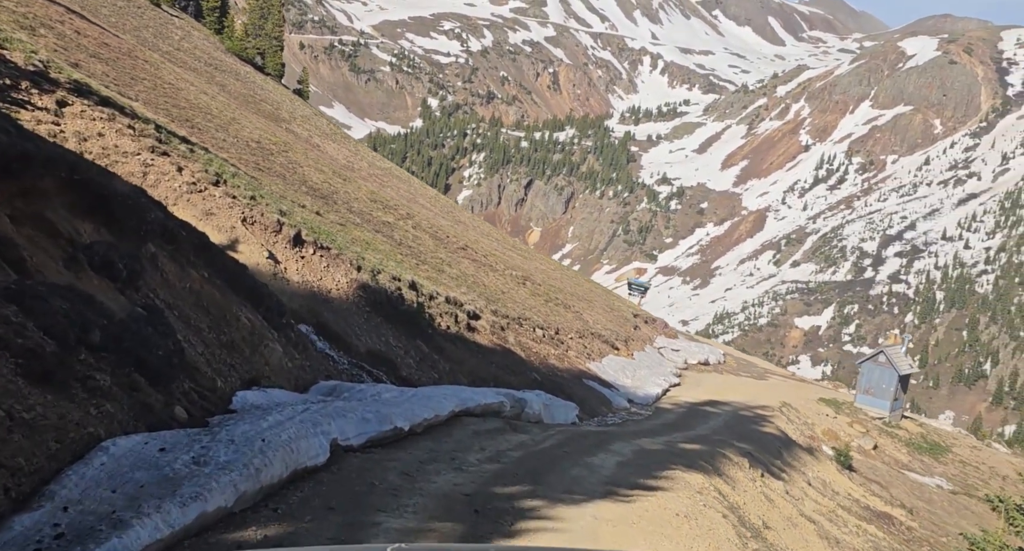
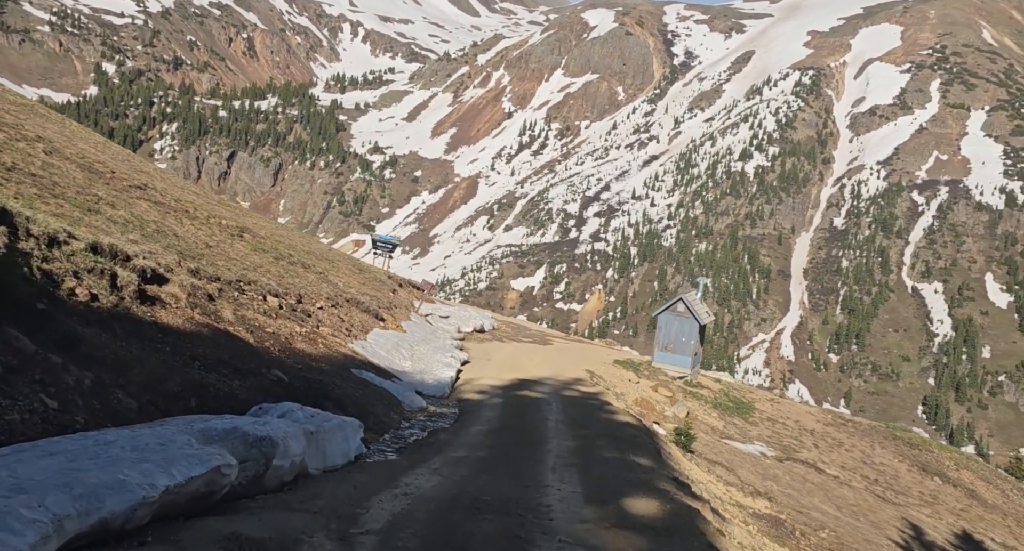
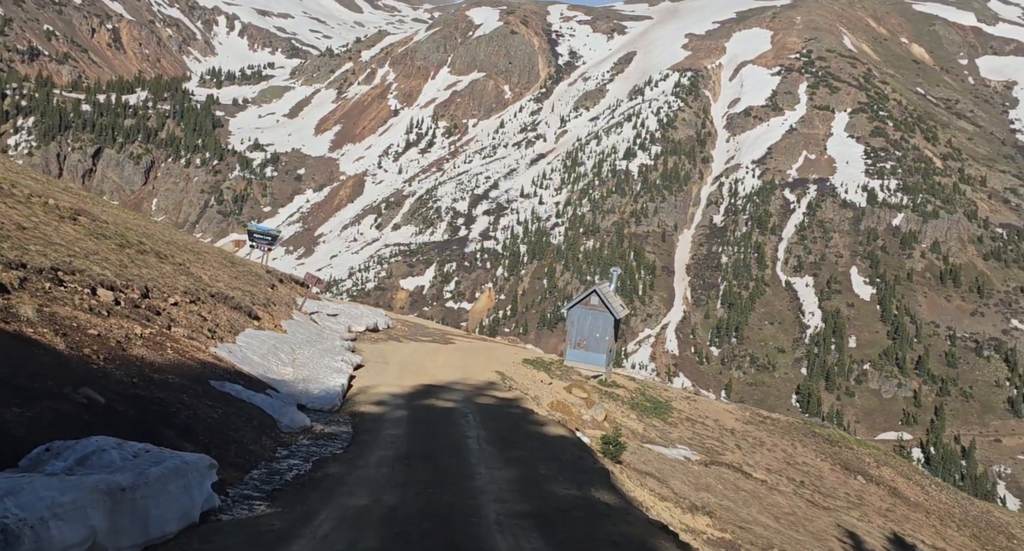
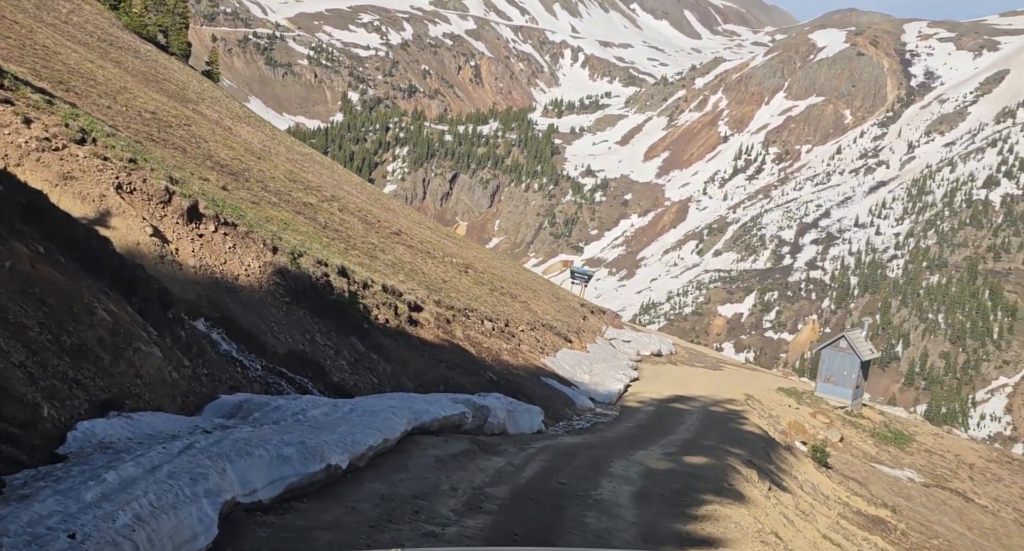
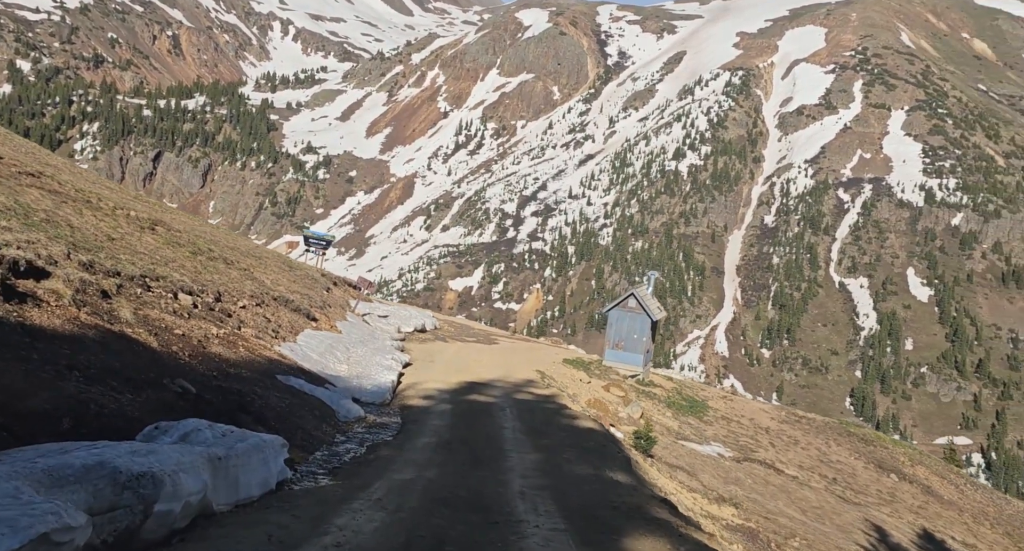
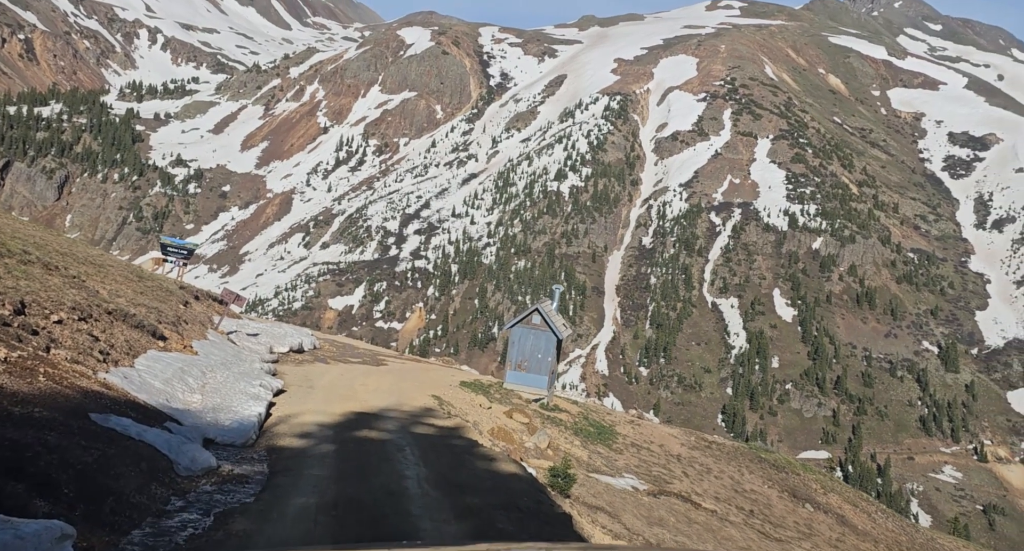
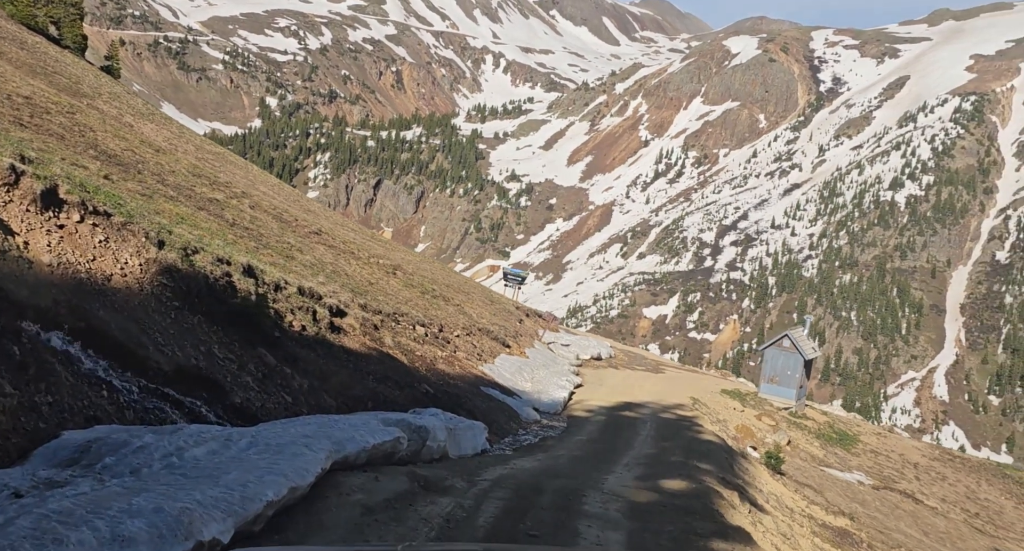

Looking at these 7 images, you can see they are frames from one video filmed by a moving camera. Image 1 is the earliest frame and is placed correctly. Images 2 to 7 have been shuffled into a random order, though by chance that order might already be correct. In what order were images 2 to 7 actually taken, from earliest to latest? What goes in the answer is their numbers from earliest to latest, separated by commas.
4, 7, 2, 5, 3, 6
